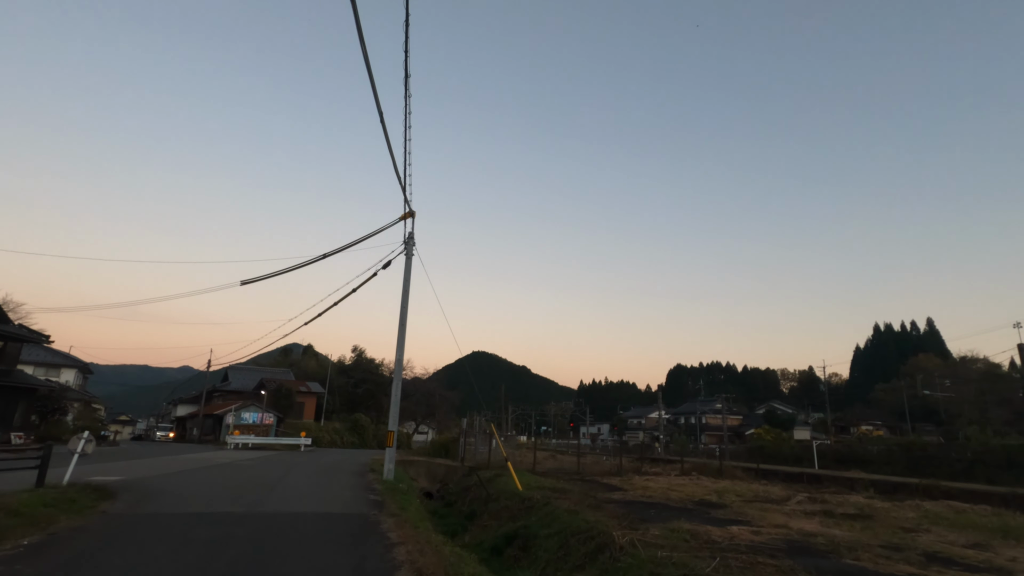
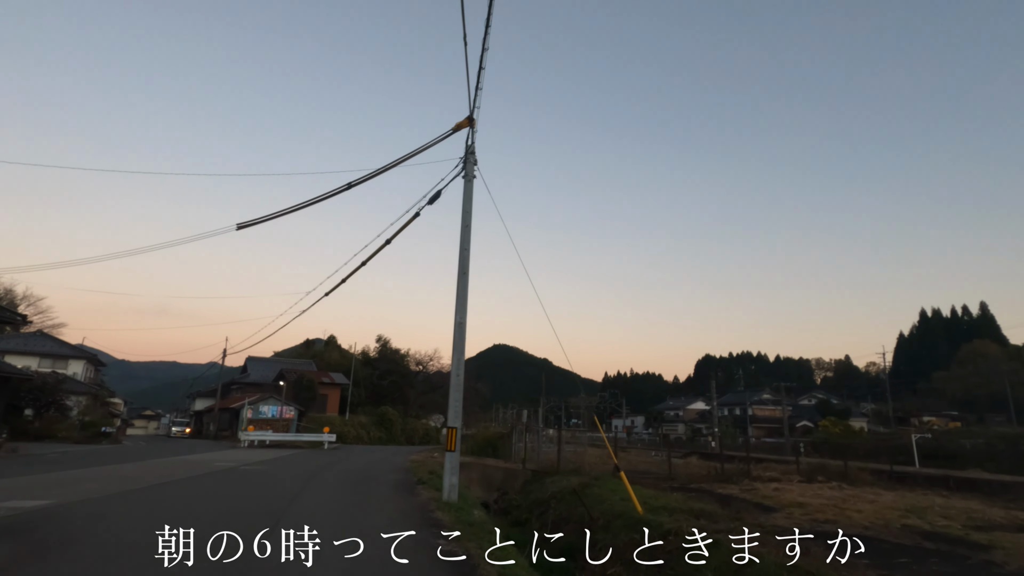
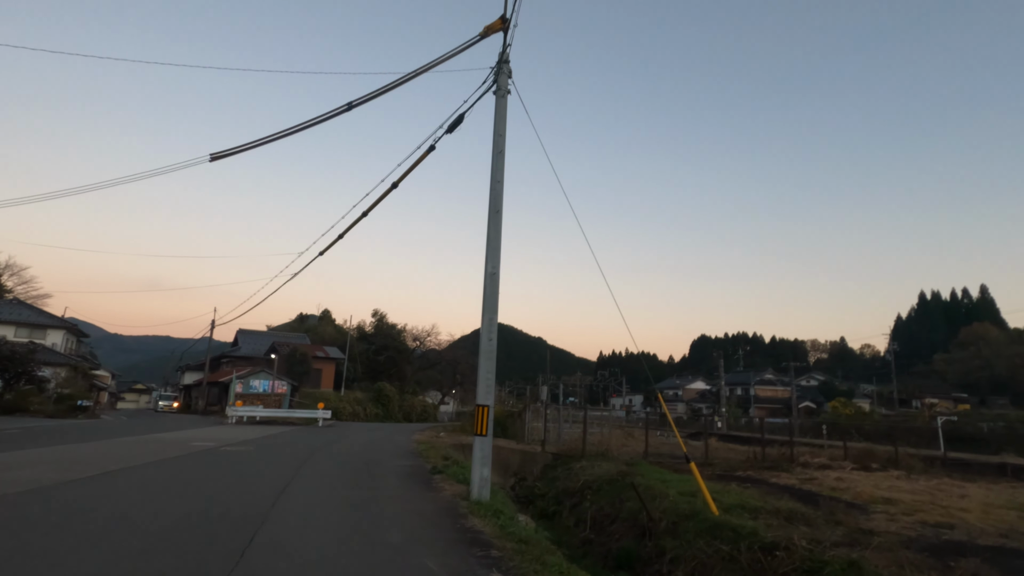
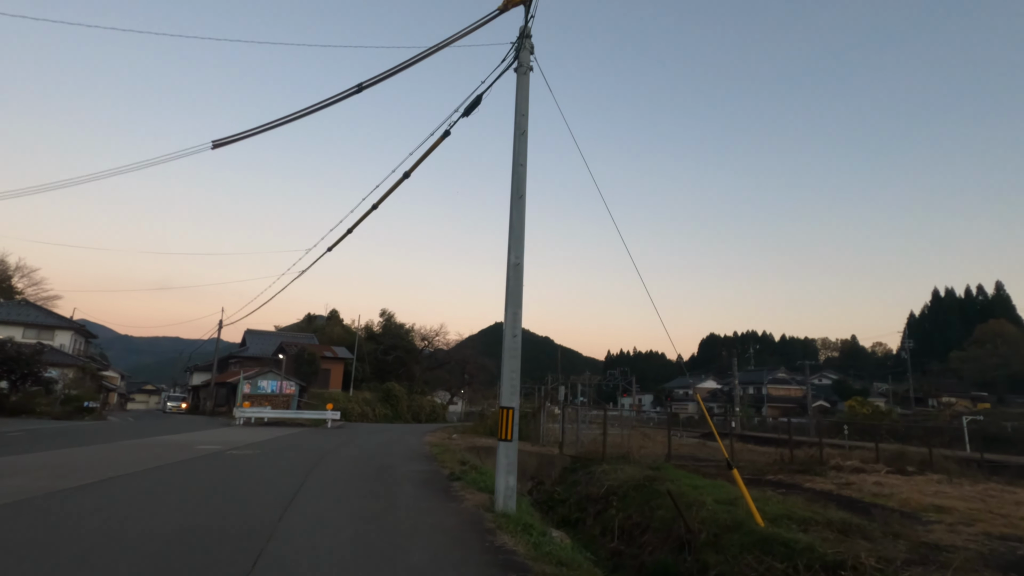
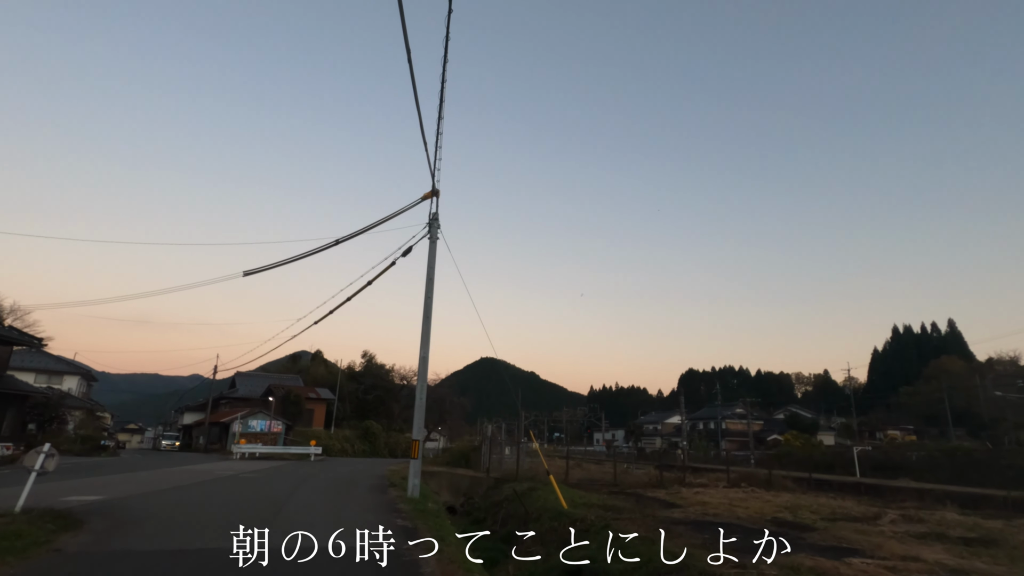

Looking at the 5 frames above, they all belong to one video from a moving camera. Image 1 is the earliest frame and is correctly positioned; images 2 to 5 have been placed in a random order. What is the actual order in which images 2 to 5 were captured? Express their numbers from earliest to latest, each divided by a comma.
5, 2, 3, 4
